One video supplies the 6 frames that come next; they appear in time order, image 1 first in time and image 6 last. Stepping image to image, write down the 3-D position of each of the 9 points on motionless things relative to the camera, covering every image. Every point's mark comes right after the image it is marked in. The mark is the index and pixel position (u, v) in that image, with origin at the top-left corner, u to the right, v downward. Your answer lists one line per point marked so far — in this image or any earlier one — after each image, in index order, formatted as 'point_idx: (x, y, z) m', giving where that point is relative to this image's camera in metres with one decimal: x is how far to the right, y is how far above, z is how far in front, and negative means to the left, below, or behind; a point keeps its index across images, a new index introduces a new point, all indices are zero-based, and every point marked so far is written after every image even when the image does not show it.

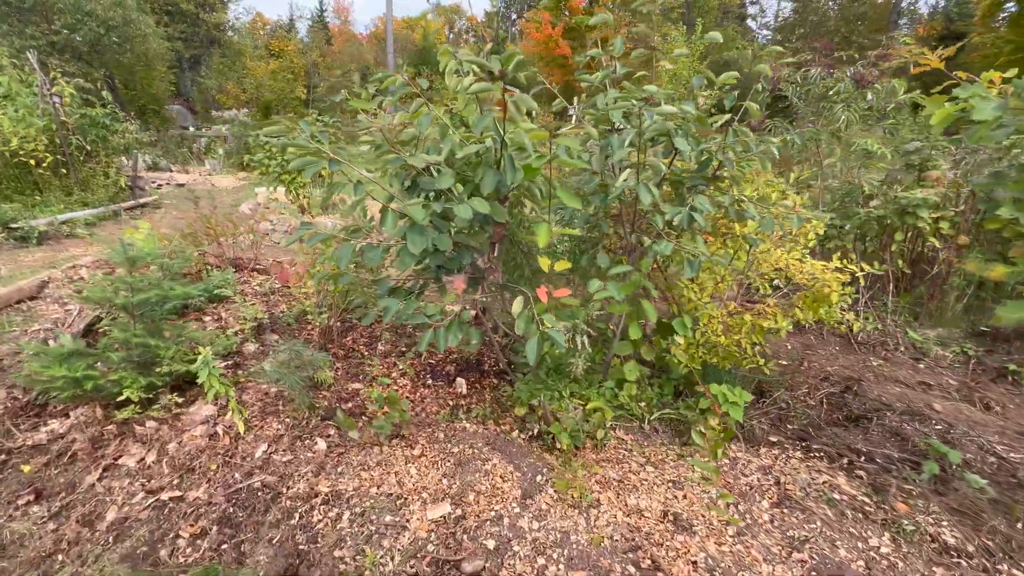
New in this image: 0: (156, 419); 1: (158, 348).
0: (-2.0, -0.7, +2.5) m
1: (-2.1, -0.4, +2.6) m
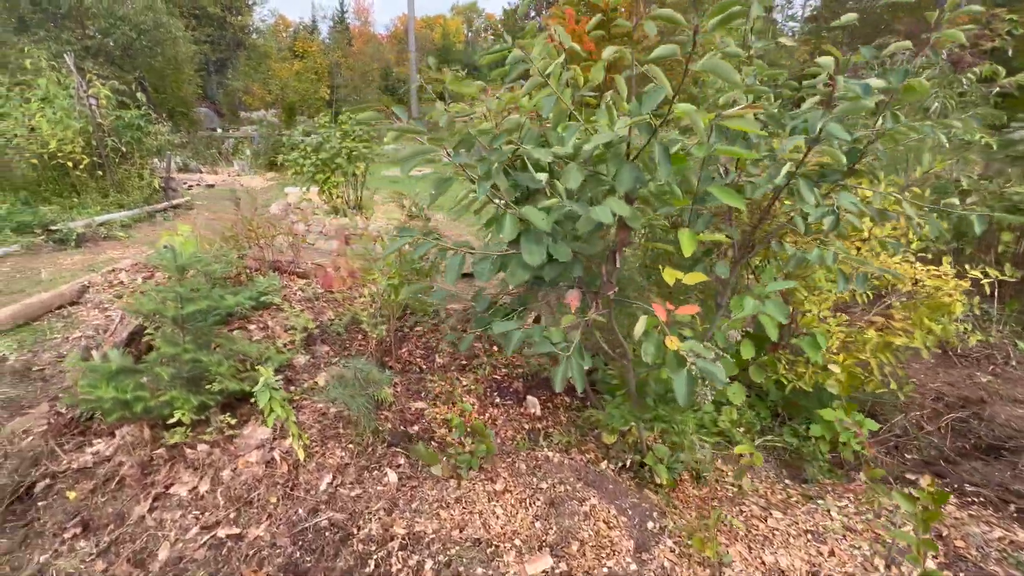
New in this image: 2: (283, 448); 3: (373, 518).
0: (-1.6, -0.8, +2.3) m
1: (-1.6, -0.4, +2.4) m
2: (-1.2, -0.8, +2.3) m
3: (-0.6, -1.0, +1.9) m
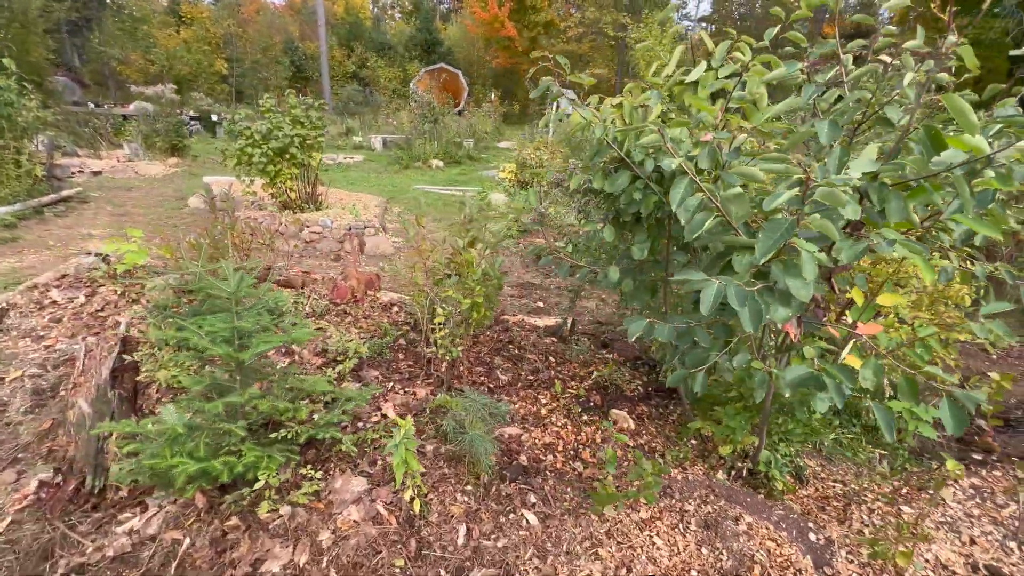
0: (-1.0, -0.9, +2.0) m
1: (-1.1, -0.5, +2.0) m
2: (-0.6, -0.9, +2.0) m
3: (+0.1, -1.1, +1.8) m
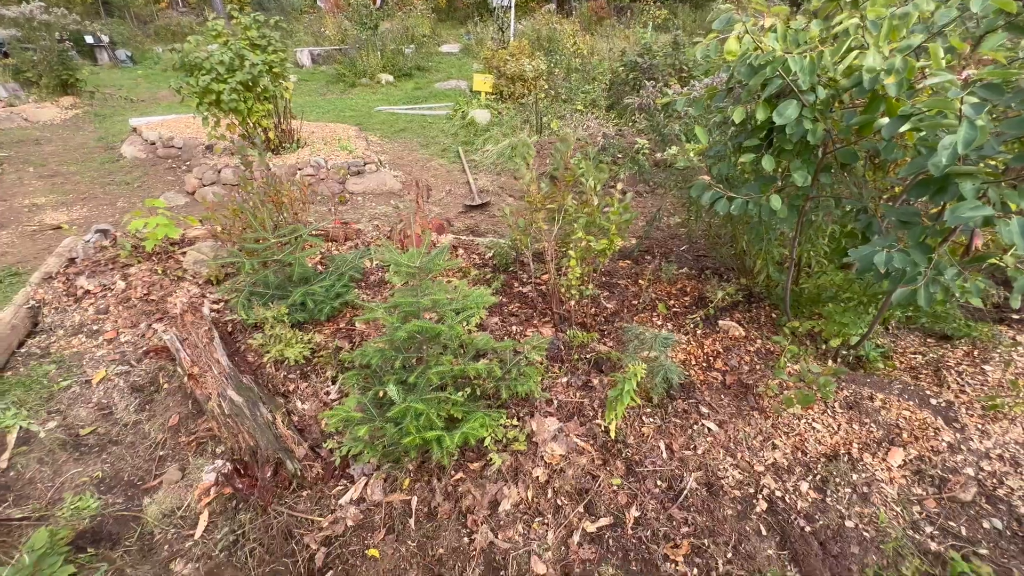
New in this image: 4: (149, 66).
0: (-0.1, -0.8, +2.1) m
1: (-0.2, -0.4, +2.1) m
2: (+0.3, -0.7, +2.2) m
3: (+1.0, -0.8, +2.1) m
4: (-10.9, +6.7, +13.4) m
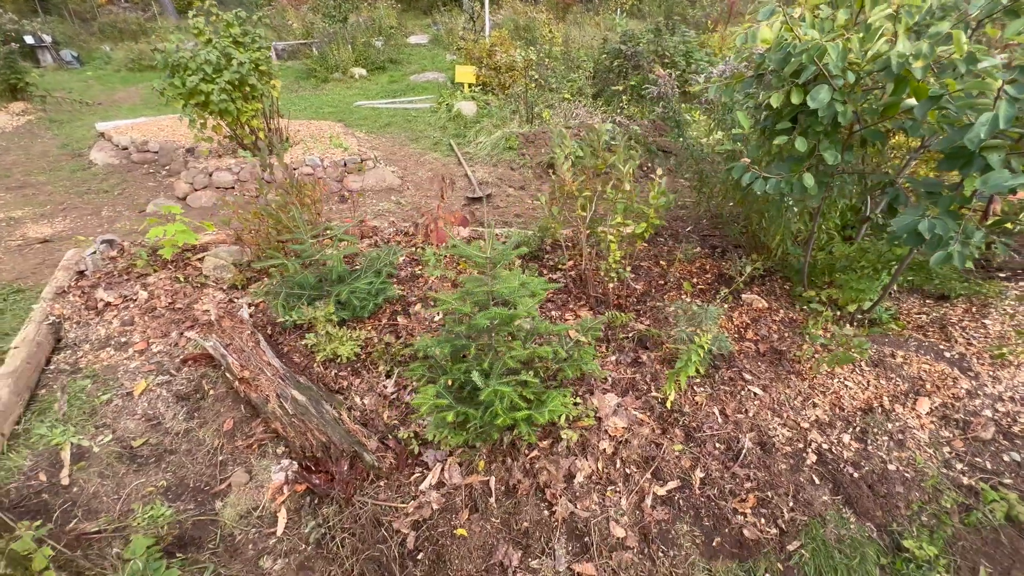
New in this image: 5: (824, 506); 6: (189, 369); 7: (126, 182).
0: (+0.3, -0.7, +2.2) m
1: (+0.1, -0.3, +2.2) m
2: (+0.6, -0.6, +2.3) m
3: (+1.3, -0.7, +2.3) m
4: (-11.7, +6.3, +12.7) m
5: (+1.4, -1.0, +2.0) m
6: (-2.1, -0.5, +2.9) m
7: (-5.7, +1.6, +6.7) m
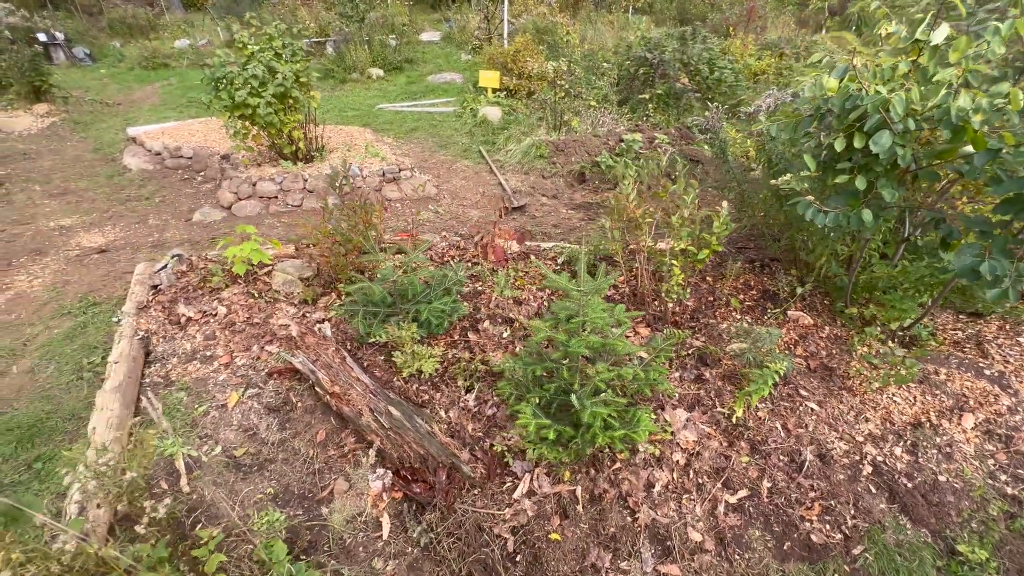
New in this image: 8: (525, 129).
0: (+0.7, -0.8, +2.5) m
1: (+0.5, -0.5, +2.4) m
2: (+1.1, -0.7, +2.5) m
3: (+1.8, -0.8, +2.5) m
4: (-11.2, +6.3, +12.8) m
5: (+1.8, -1.1, +2.2) m
6: (-1.6, -0.6, +3.1) m
7: (-5.3, +1.5, +6.8) m
8: (+0.2, +2.6, +7.2) m
